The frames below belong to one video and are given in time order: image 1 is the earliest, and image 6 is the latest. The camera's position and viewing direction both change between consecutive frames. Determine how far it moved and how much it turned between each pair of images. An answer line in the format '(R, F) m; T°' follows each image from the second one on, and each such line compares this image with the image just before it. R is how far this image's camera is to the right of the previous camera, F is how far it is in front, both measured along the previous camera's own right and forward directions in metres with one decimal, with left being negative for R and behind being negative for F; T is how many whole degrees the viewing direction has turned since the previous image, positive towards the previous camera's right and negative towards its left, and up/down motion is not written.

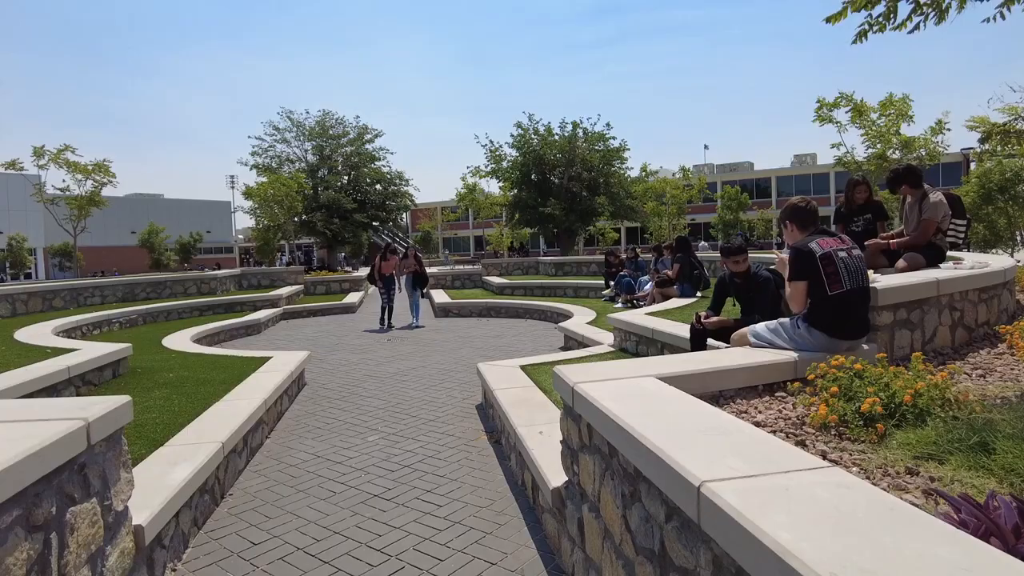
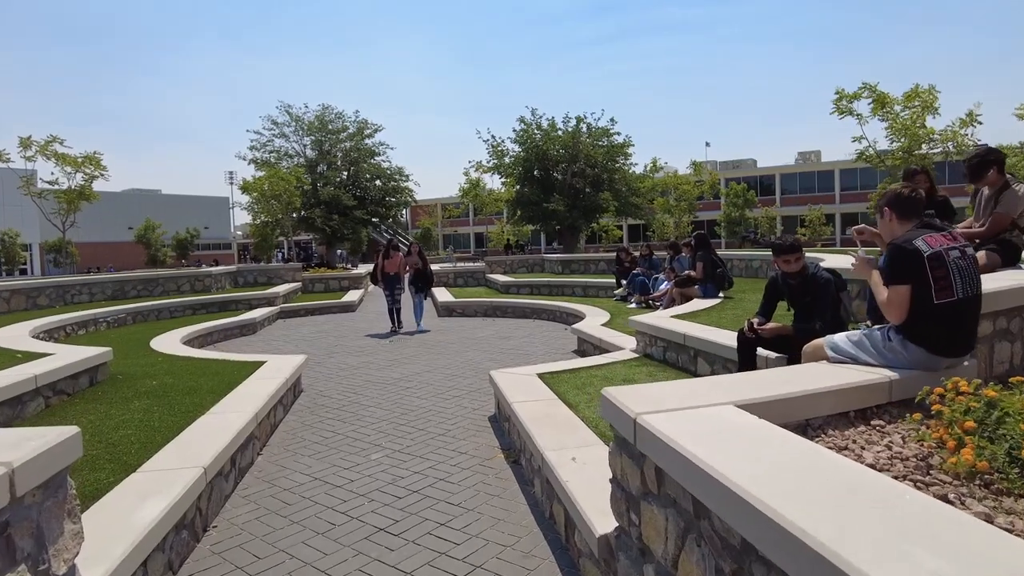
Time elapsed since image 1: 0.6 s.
(-0.2, +0.6) m; 0°
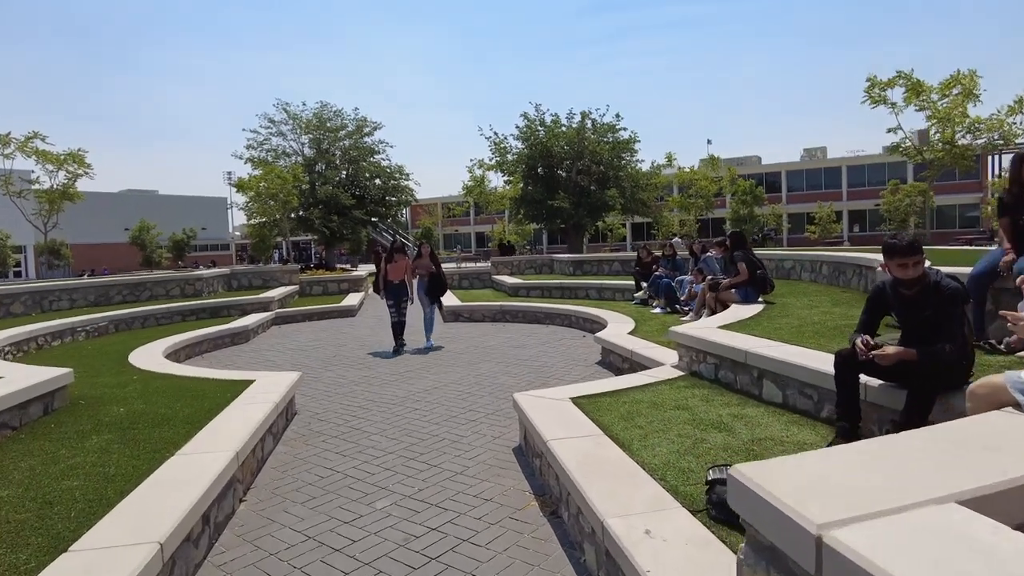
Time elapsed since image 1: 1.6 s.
(-0.2, +1.0) m; 0°
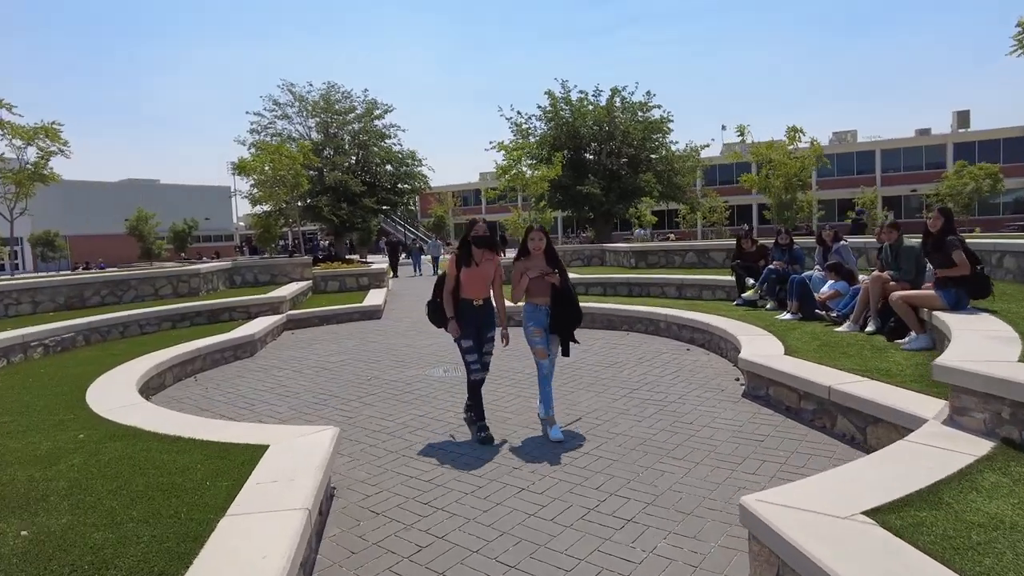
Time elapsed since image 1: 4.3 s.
(-1.1, +2.6) m; 0°
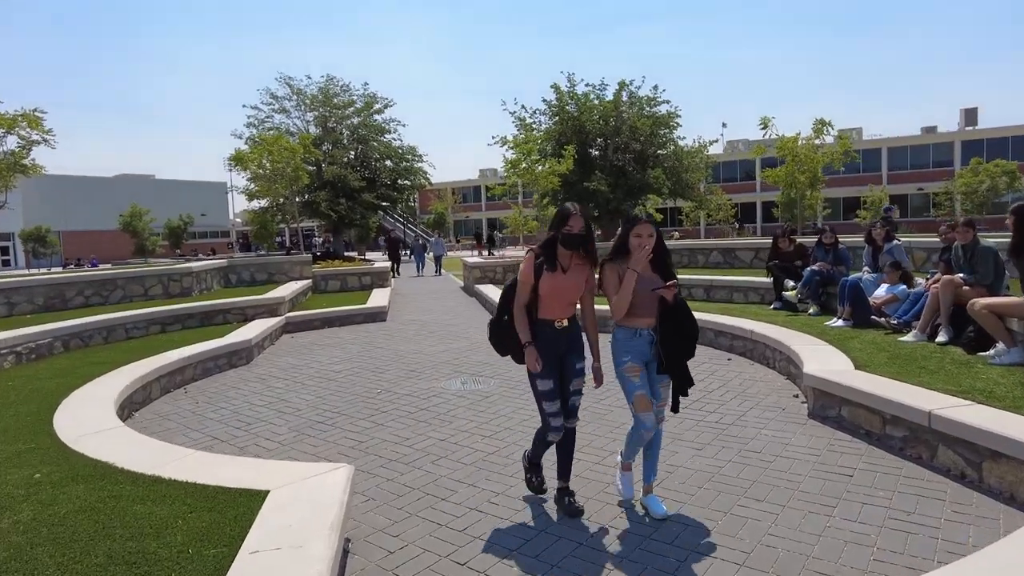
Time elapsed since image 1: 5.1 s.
(-0.3, +0.8) m; 0°
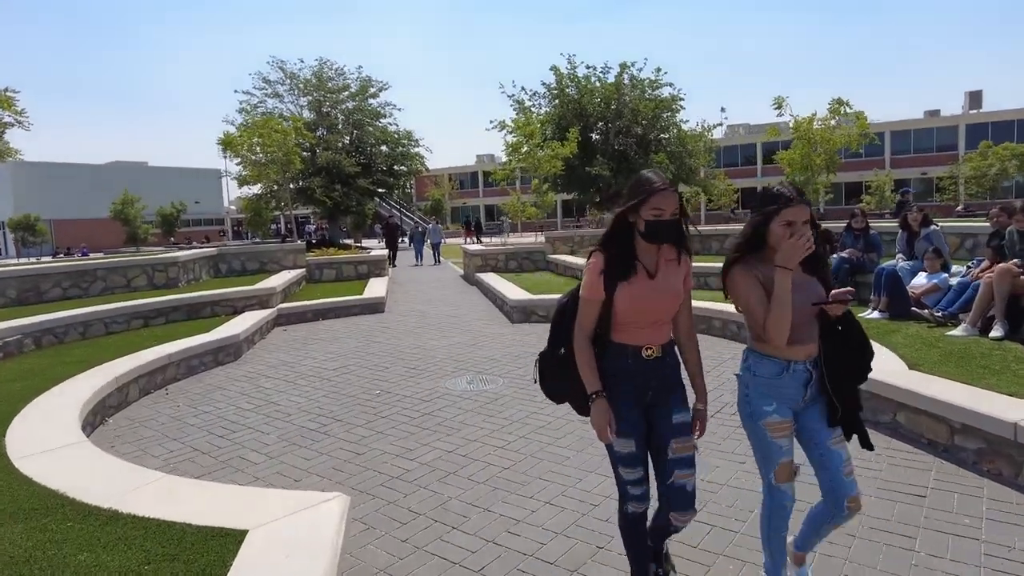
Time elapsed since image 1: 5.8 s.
(-0.1, +0.6) m; 0°
